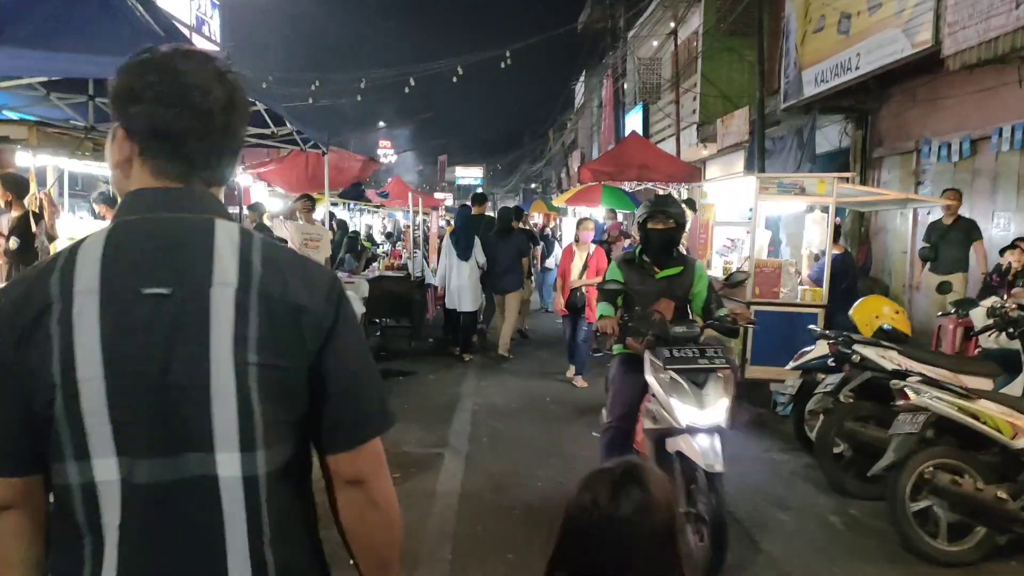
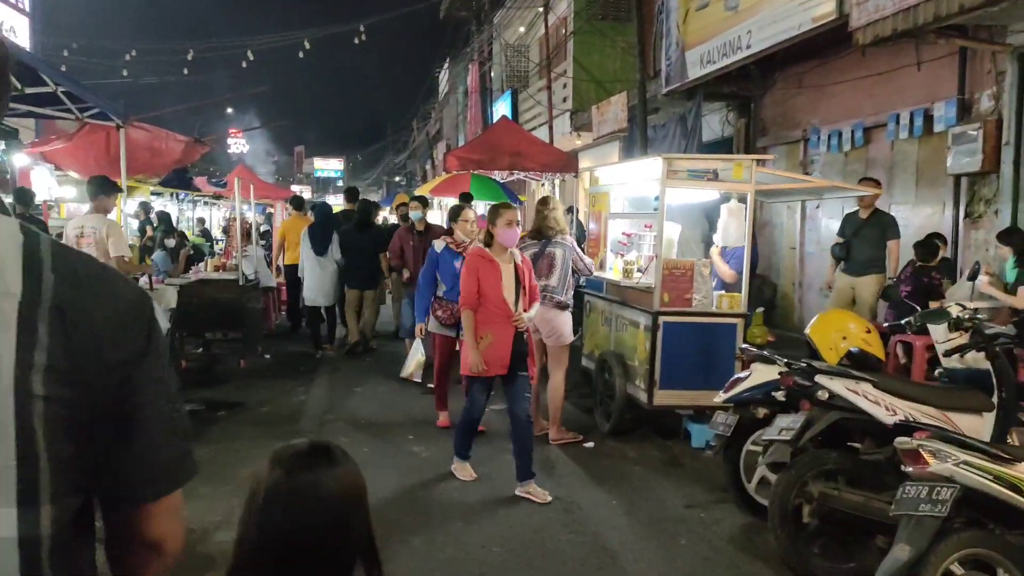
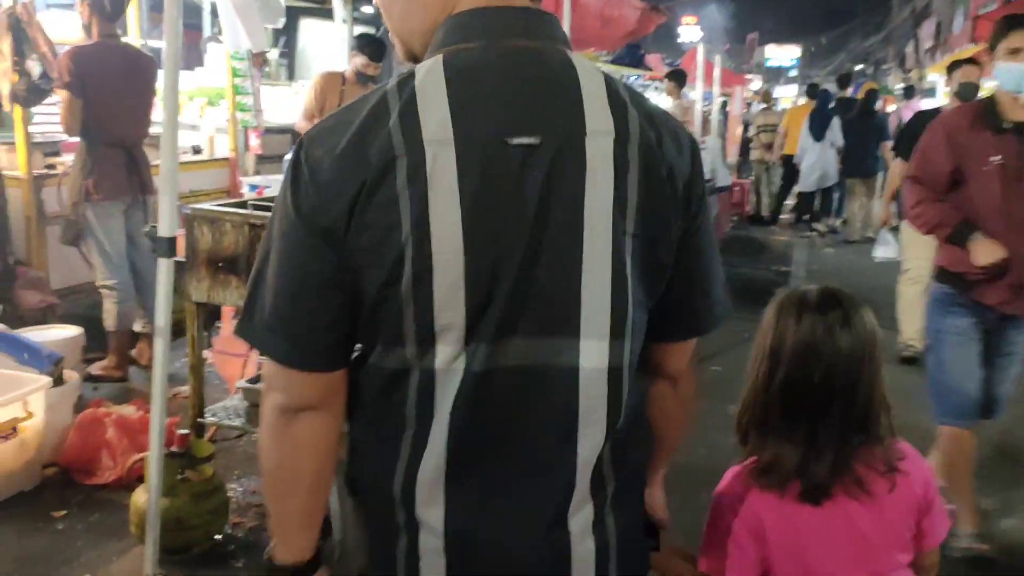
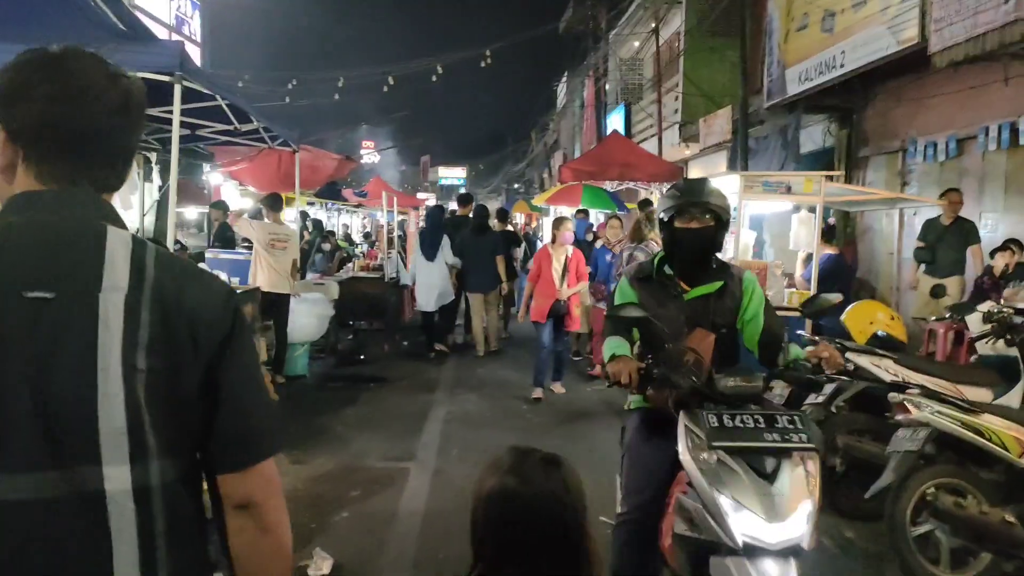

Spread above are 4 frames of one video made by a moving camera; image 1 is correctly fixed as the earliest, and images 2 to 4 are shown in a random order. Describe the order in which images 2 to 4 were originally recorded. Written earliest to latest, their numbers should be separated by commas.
4, 2, 3
